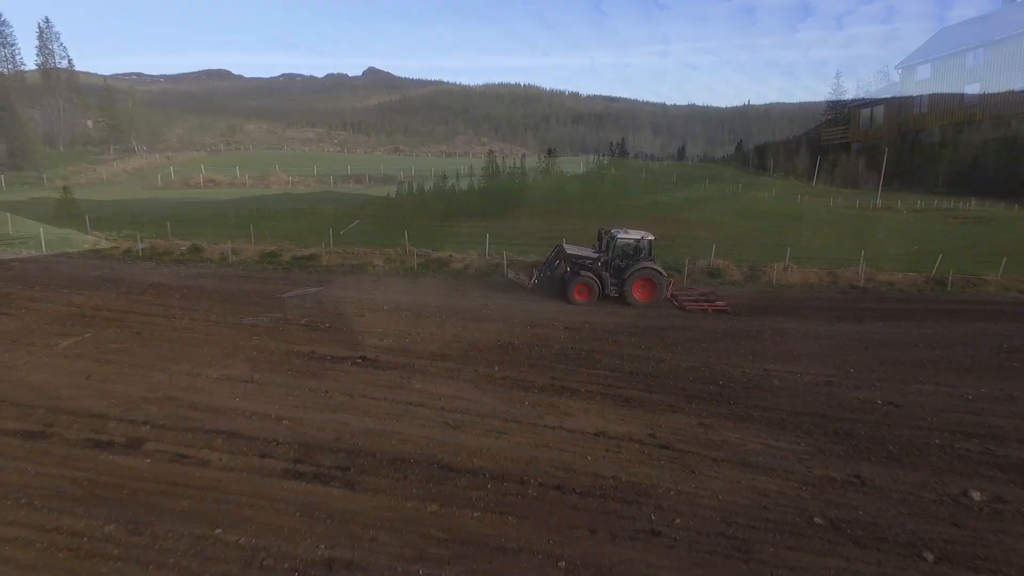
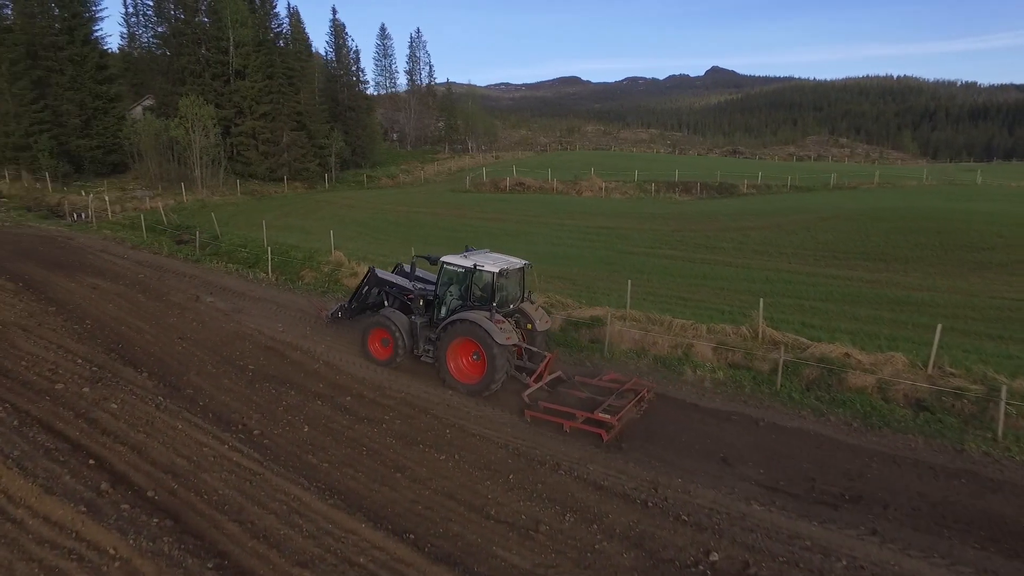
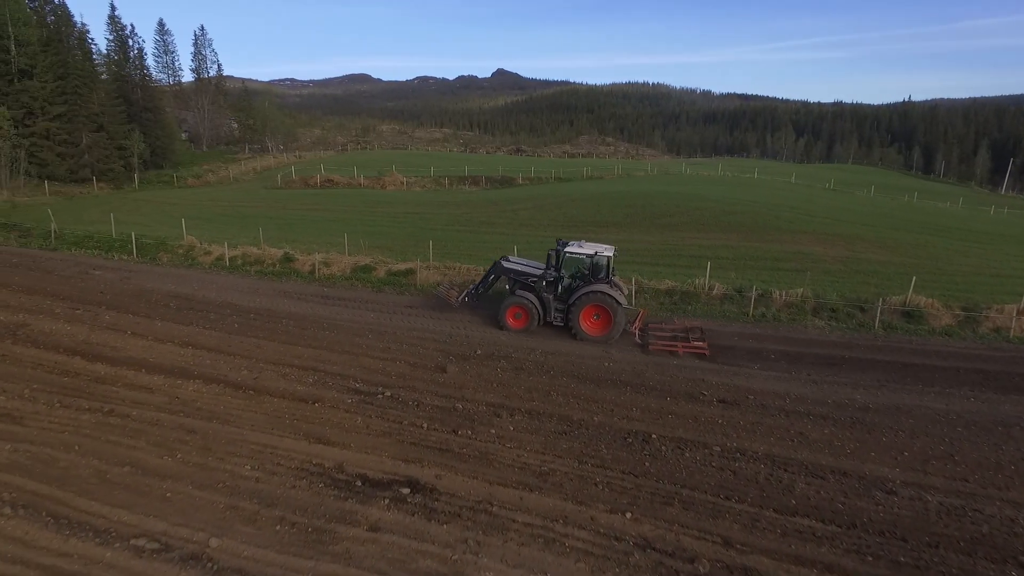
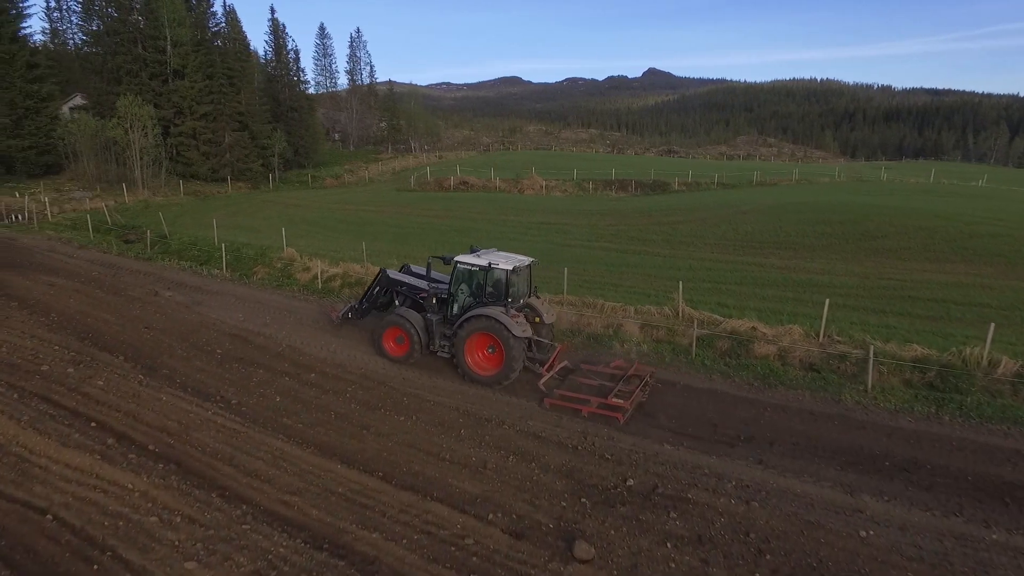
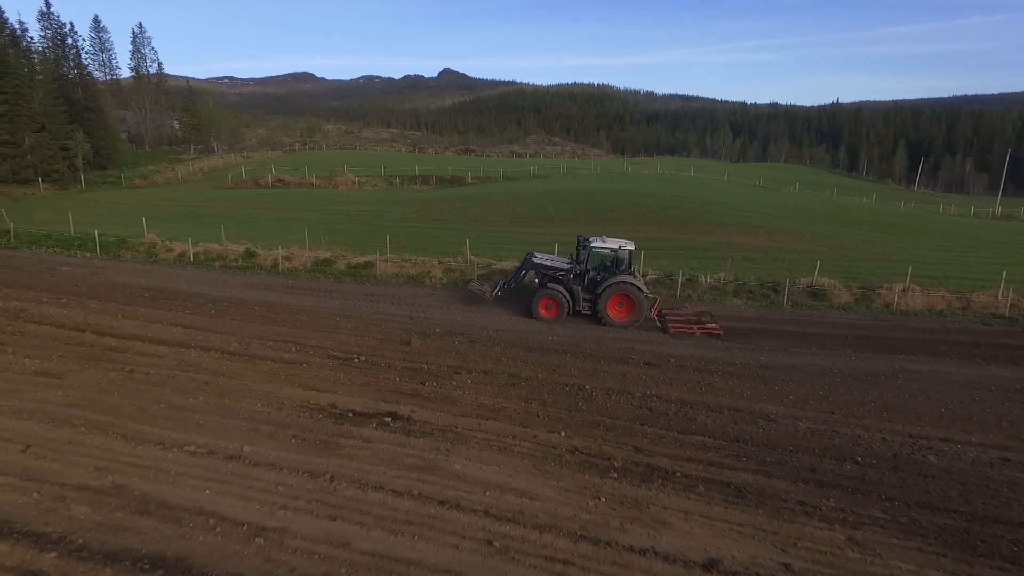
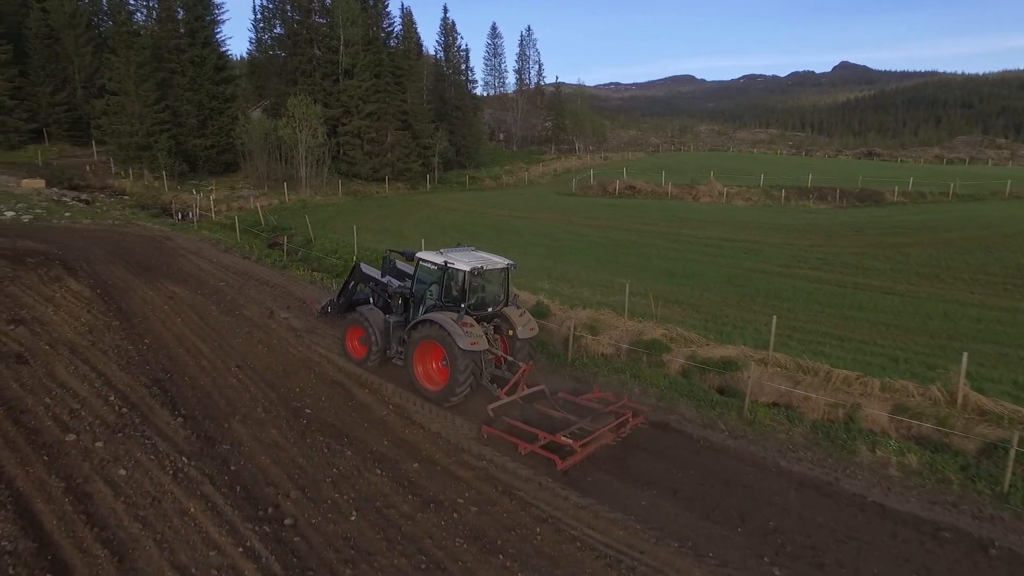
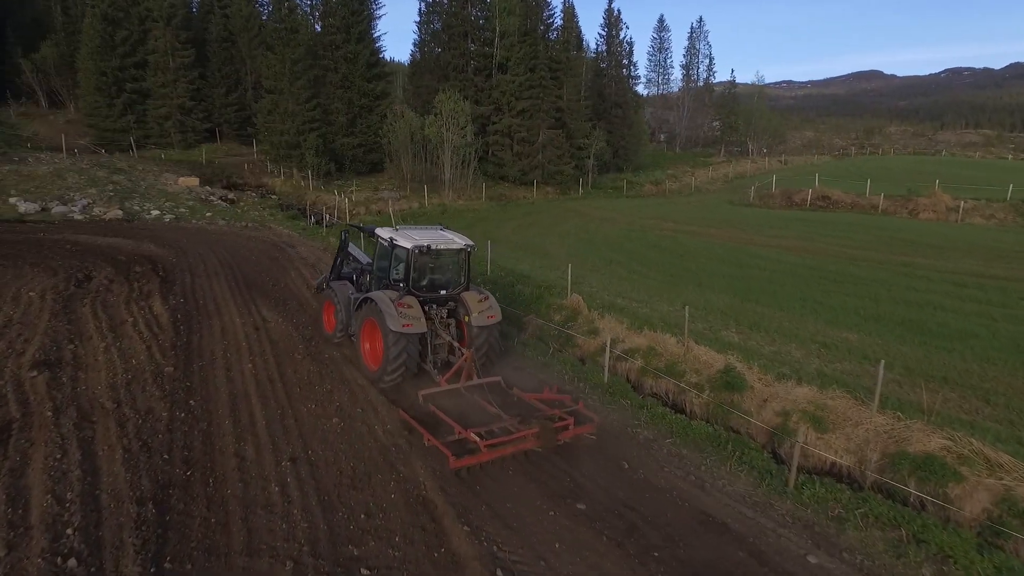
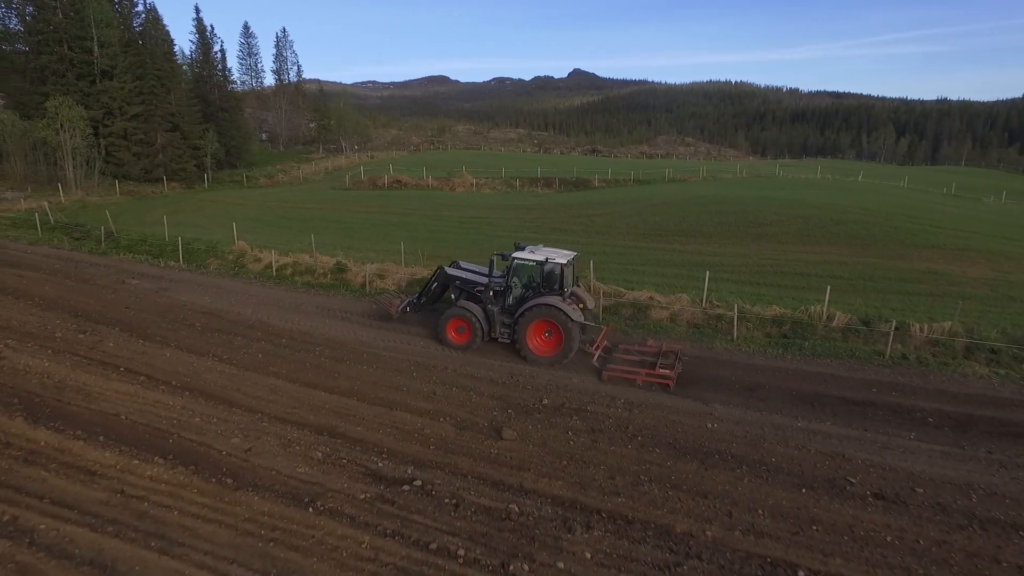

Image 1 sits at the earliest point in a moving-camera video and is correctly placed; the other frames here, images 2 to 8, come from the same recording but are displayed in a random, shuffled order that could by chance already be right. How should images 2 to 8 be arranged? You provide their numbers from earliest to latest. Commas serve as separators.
5, 3, 8, 4, 2, 6, 7
